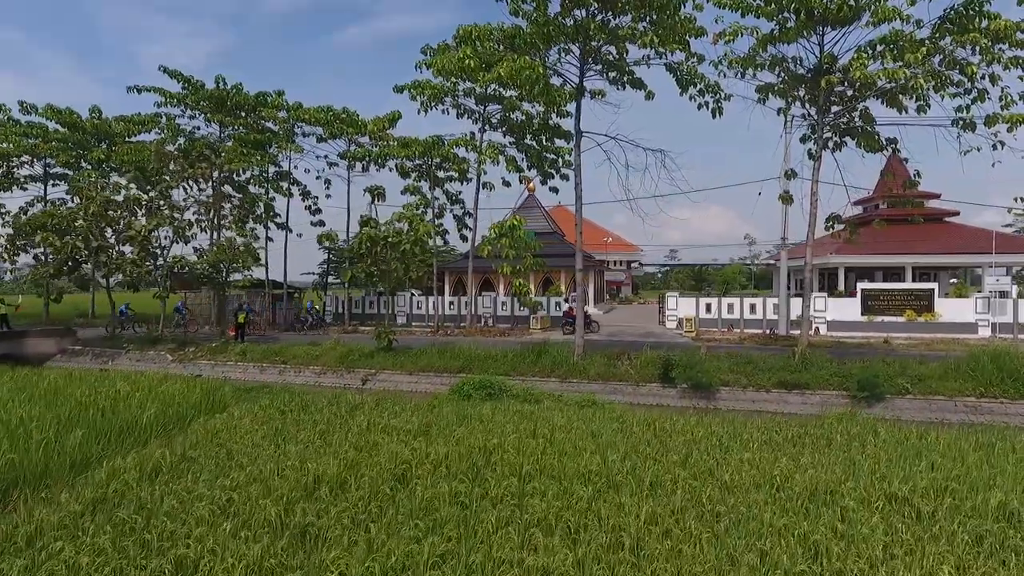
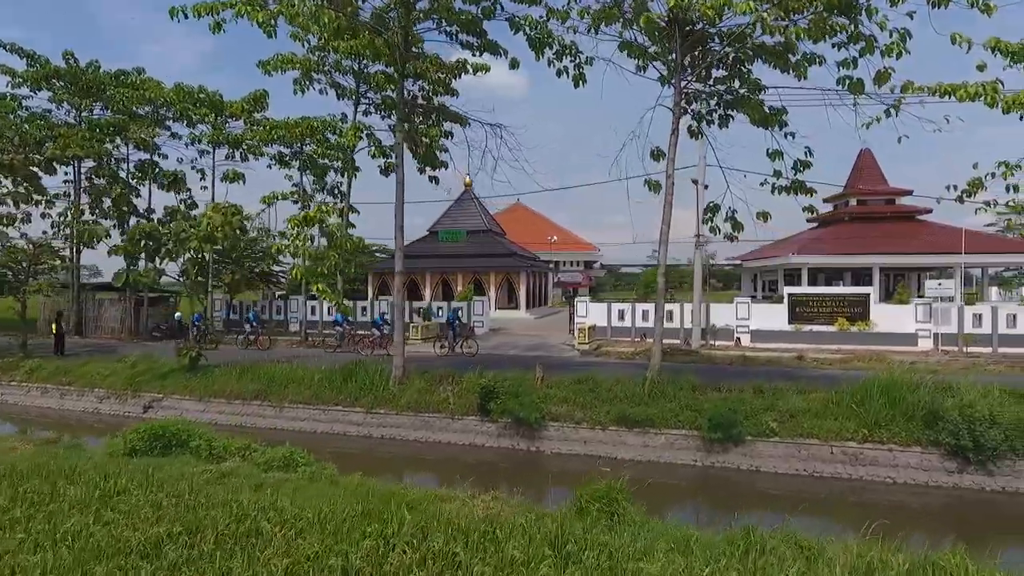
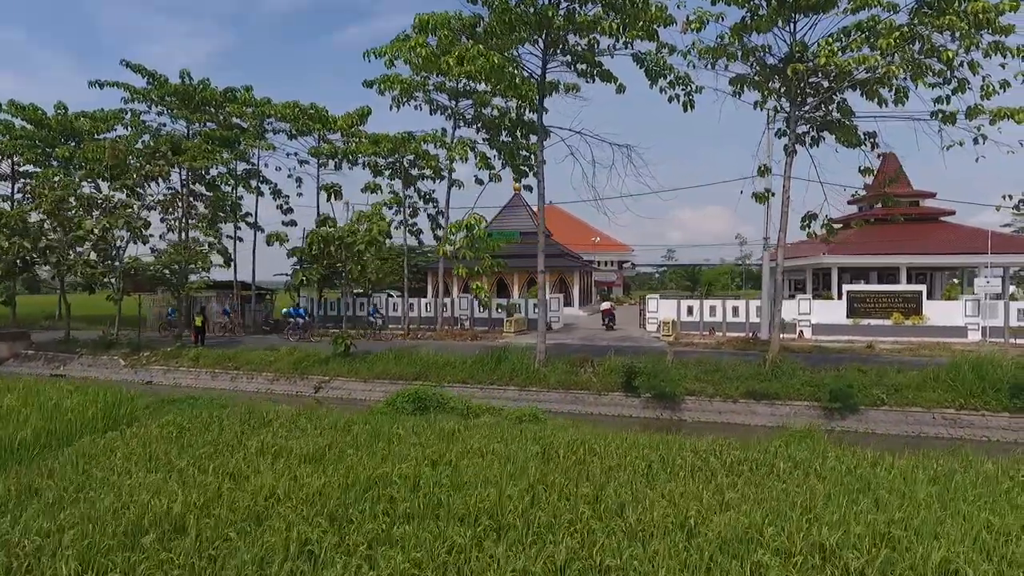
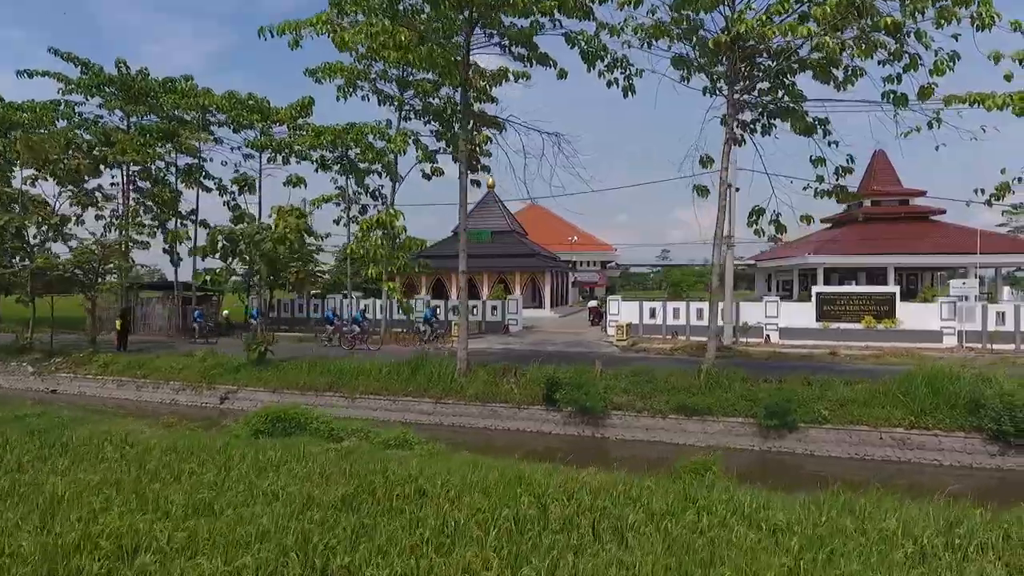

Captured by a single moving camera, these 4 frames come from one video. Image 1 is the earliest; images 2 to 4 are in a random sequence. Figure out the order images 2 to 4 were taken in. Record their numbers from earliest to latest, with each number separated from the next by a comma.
3, 4, 2
